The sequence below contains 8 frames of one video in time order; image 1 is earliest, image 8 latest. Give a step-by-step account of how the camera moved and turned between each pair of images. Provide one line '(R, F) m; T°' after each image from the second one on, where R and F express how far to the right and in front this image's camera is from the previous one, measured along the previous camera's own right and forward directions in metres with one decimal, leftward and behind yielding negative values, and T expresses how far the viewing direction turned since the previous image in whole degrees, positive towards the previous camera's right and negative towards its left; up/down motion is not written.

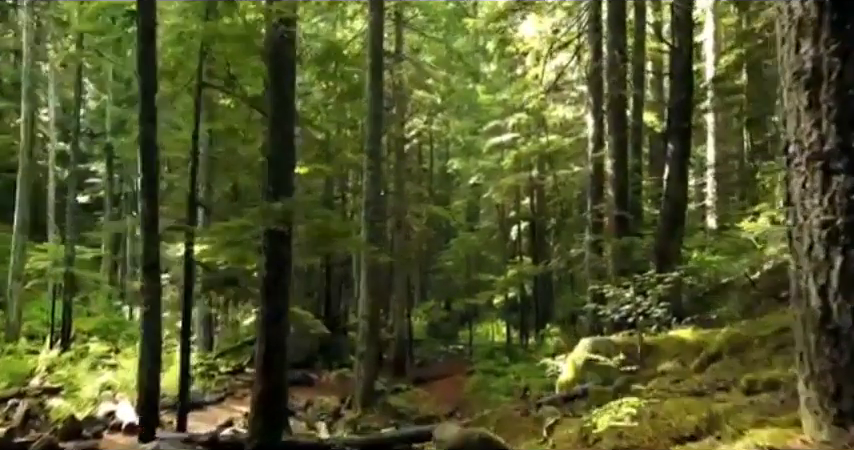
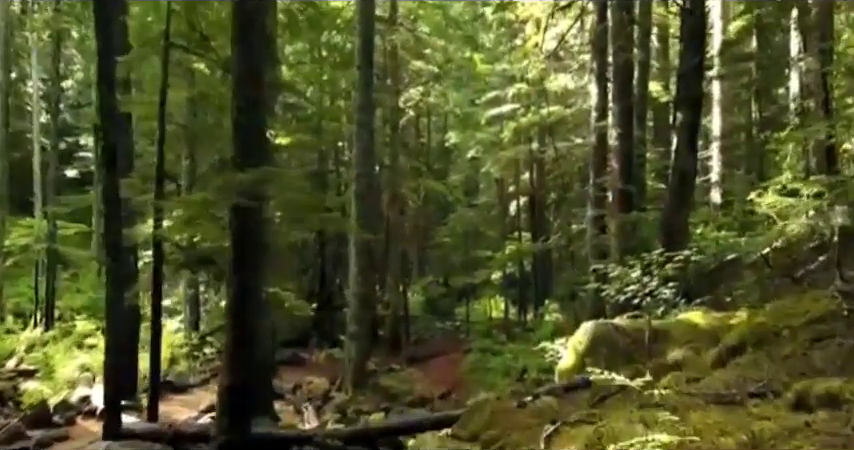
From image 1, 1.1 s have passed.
(+0.2, +0.9) m; 0°
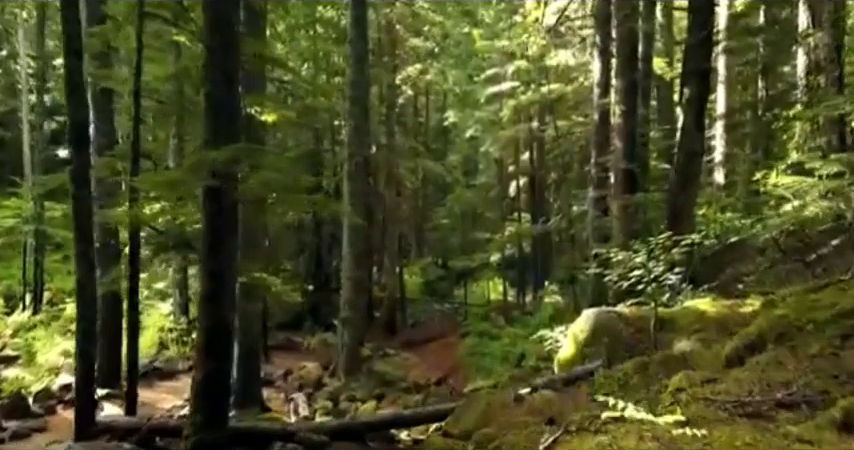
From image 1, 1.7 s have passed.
(+0.1, +0.6) m; 0°
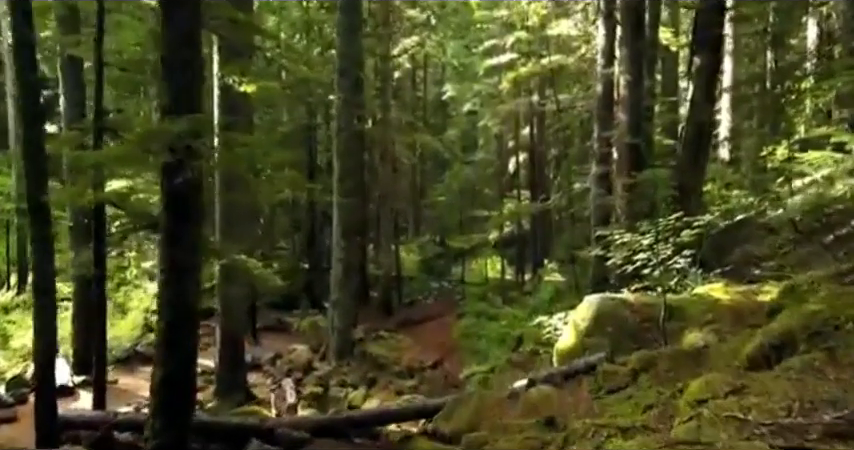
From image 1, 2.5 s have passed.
(+0.2, +0.8) m; 0°
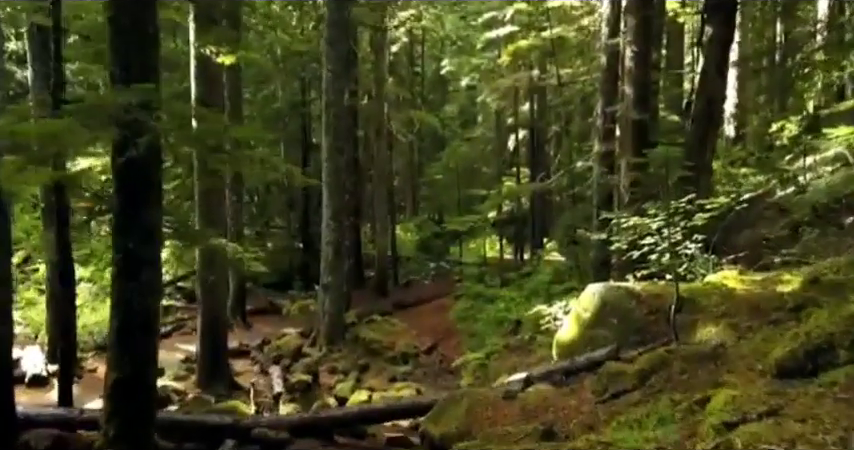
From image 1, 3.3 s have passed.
(+0.1, +0.7) m; 0°
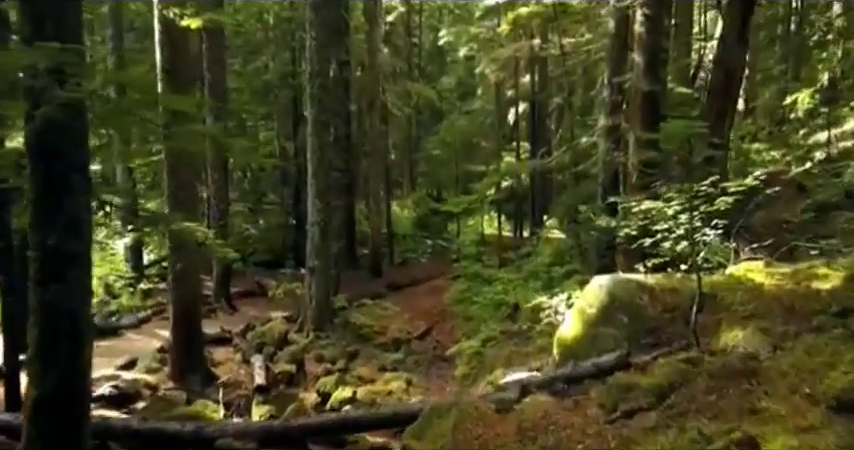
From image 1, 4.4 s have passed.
(+0.2, +1.0) m; 0°
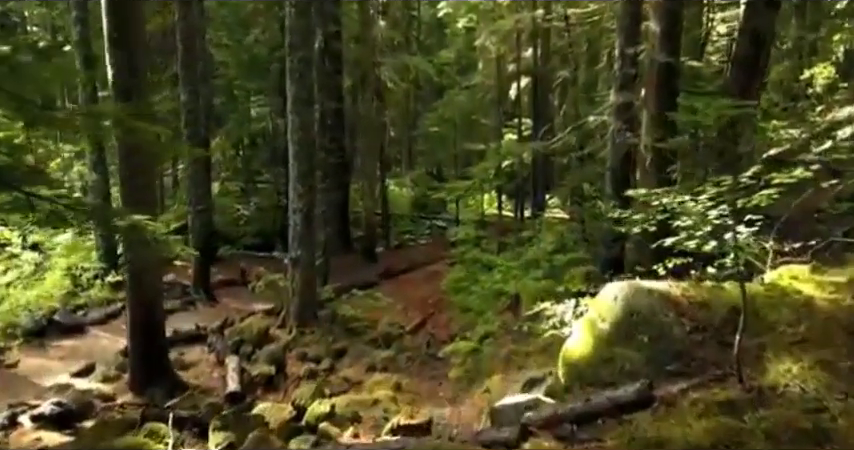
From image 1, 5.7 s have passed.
(+0.2, +1.3) m; 0°
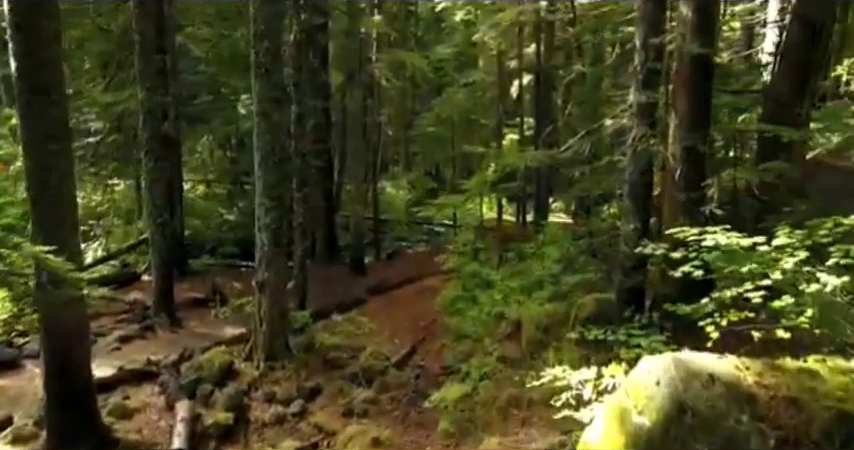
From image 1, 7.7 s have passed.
(+0.3, +1.9) m; 0°
